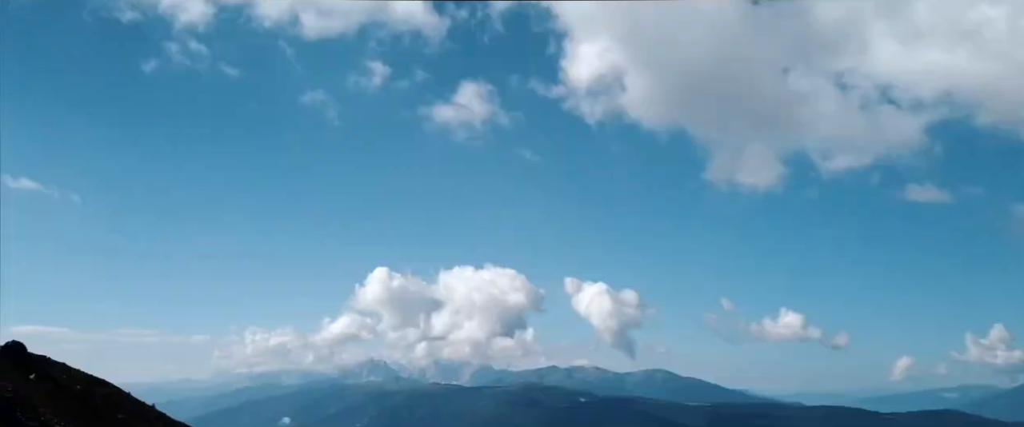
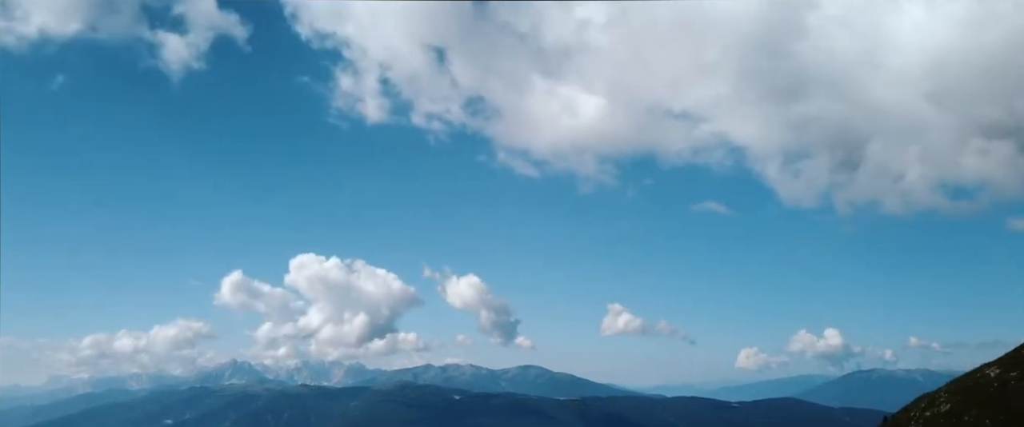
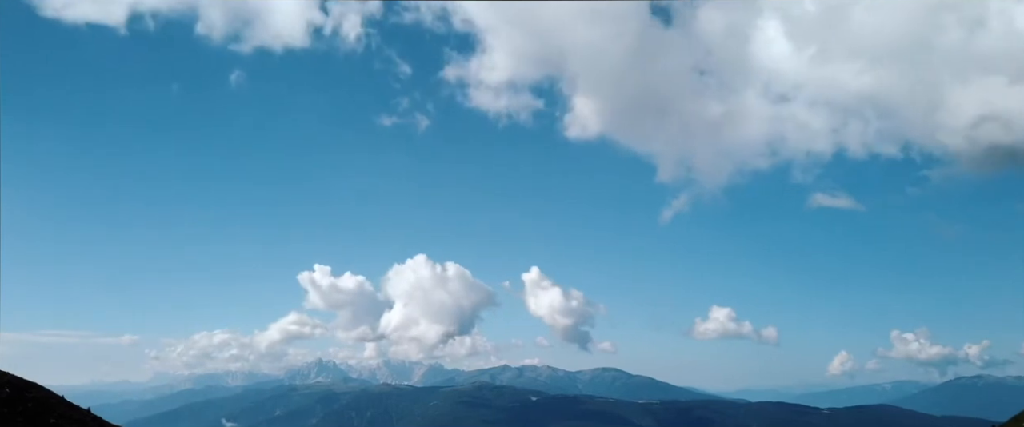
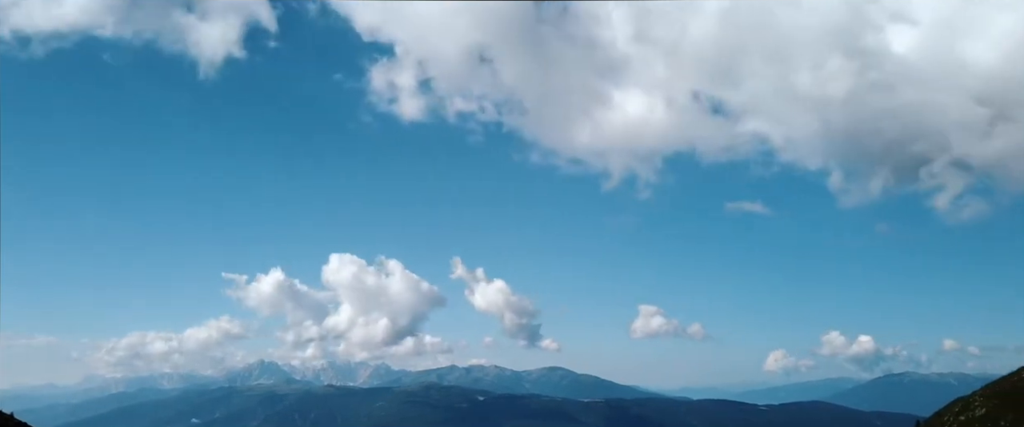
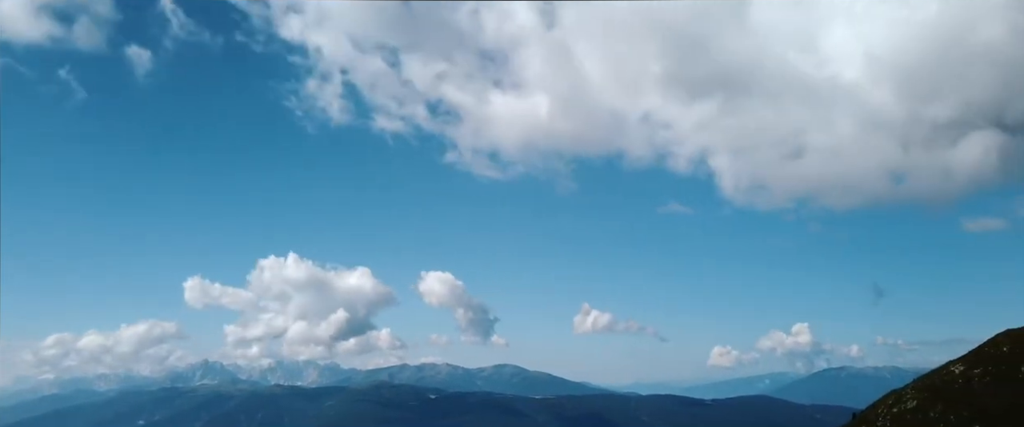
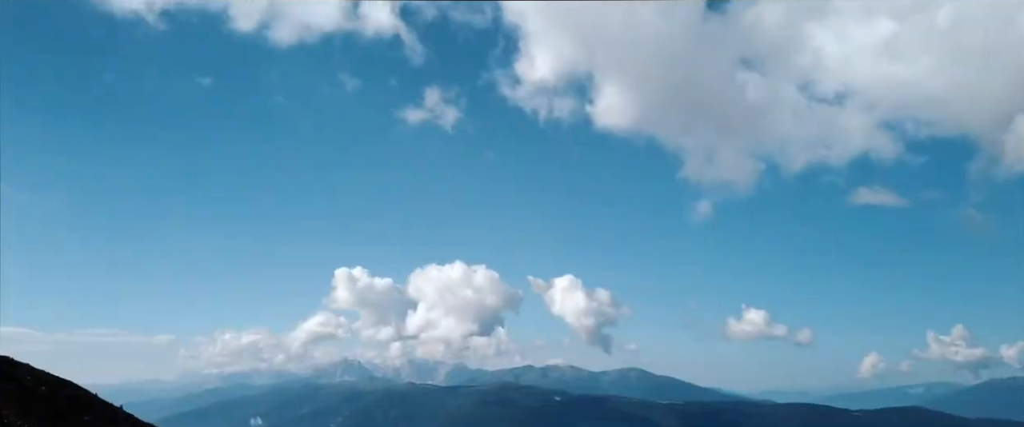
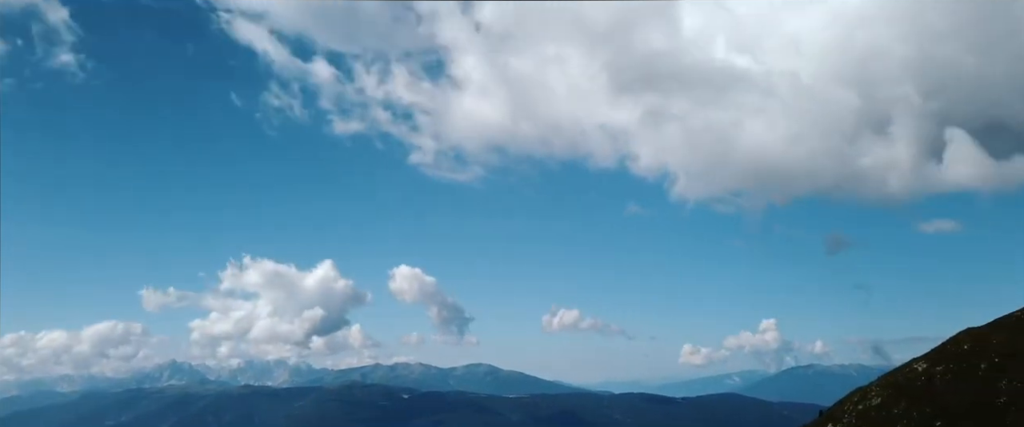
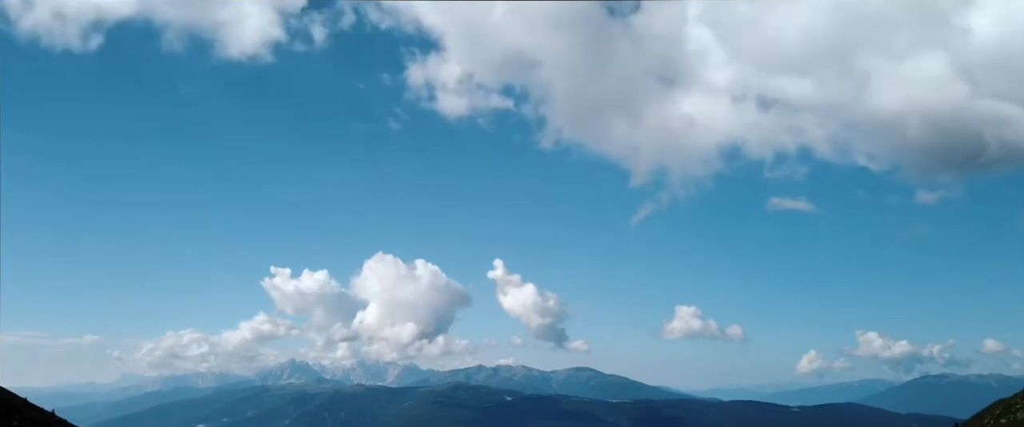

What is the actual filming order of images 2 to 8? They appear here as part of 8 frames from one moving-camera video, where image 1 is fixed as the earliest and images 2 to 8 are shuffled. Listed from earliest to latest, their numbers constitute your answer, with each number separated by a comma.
6, 3, 8, 4, 2, 5, 7
